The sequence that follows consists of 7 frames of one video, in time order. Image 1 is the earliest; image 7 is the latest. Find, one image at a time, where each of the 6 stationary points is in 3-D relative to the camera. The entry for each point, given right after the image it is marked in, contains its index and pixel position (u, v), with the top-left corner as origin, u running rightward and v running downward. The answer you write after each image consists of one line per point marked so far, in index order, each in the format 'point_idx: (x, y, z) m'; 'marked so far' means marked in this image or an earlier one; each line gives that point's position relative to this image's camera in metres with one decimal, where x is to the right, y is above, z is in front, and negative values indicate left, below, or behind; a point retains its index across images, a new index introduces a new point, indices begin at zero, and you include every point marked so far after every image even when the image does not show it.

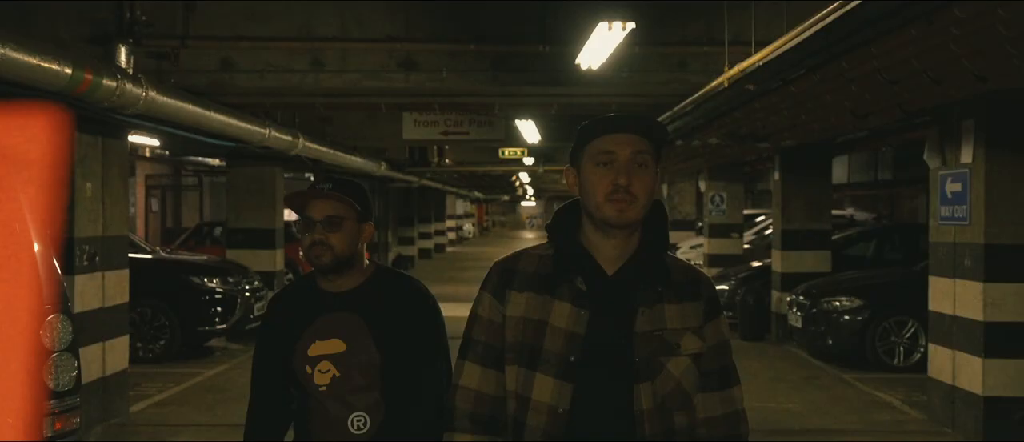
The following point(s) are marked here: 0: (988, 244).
0: (+3.7, -0.2, +8.1) m
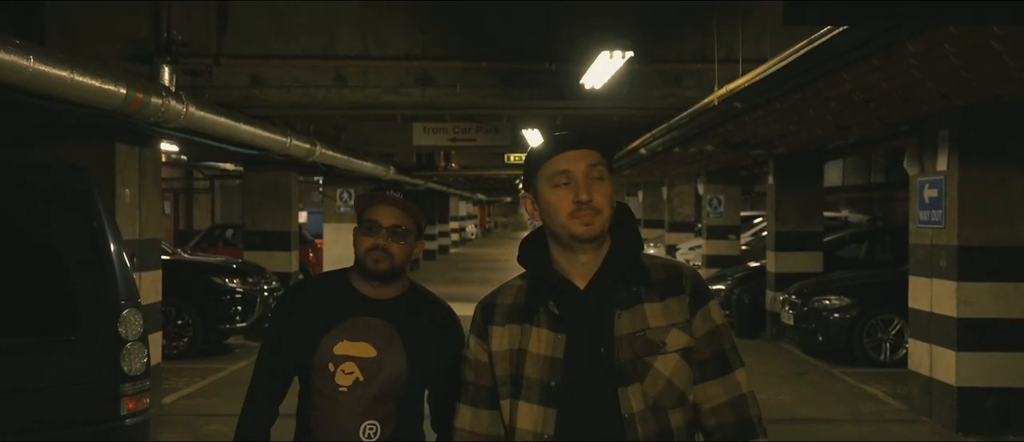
0: (+3.8, -0.2, +8.8) m
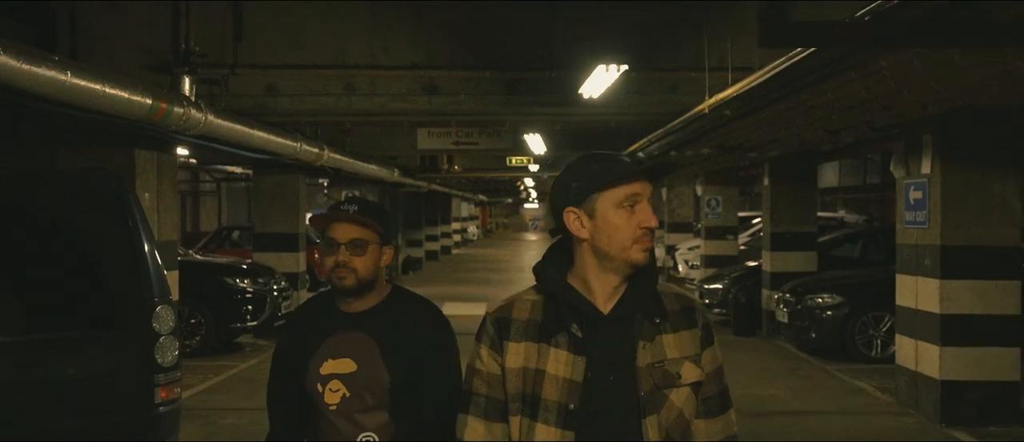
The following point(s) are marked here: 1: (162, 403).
0: (+3.8, -0.2, +9.2) m
1: (-1.9, -1.0, +5.7) m
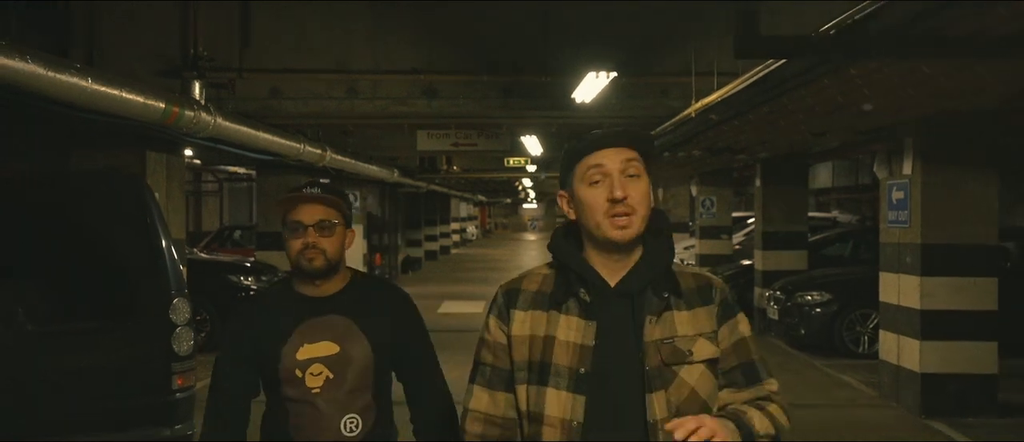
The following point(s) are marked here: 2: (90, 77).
0: (+3.8, -0.2, +9.6) m
1: (-1.9, -1.0, +6.0) m
2: (-2.7, +0.9, +6.7) m
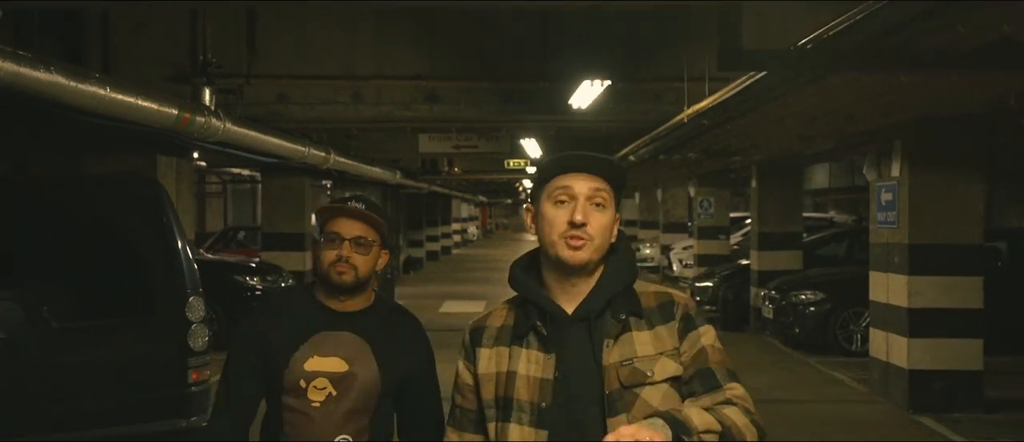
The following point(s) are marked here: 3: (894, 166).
0: (+3.8, -0.2, +9.9) m
1: (-1.9, -1.0, +6.3) m
2: (-2.7, +0.9, +7.0) m
3: (+3.7, +0.5, +10.2) m
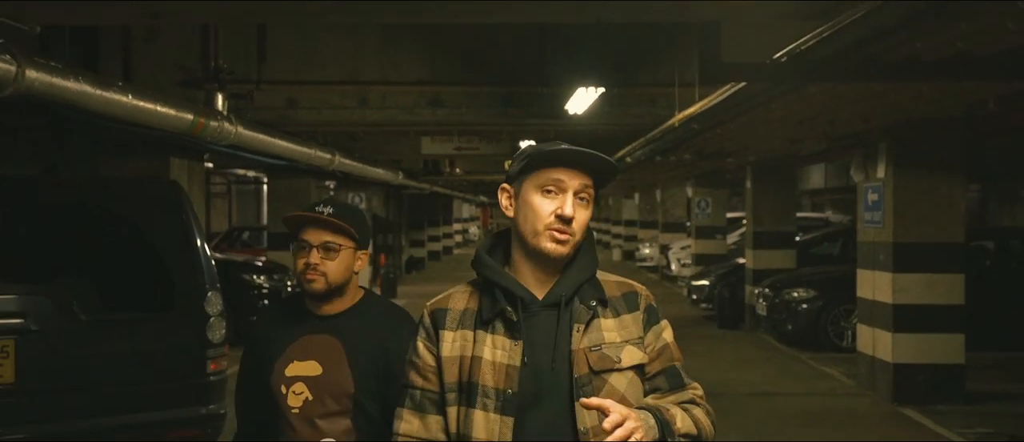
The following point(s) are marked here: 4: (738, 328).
0: (+3.8, -0.2, +10.3) m
1: (-1.9, -1.0, +6.7) m
2: (-2.7, +0.9, +7.4) m
3: (+3.7, +0.5, +10.6) m
4: (+3.7, -1.7, +17.0) m
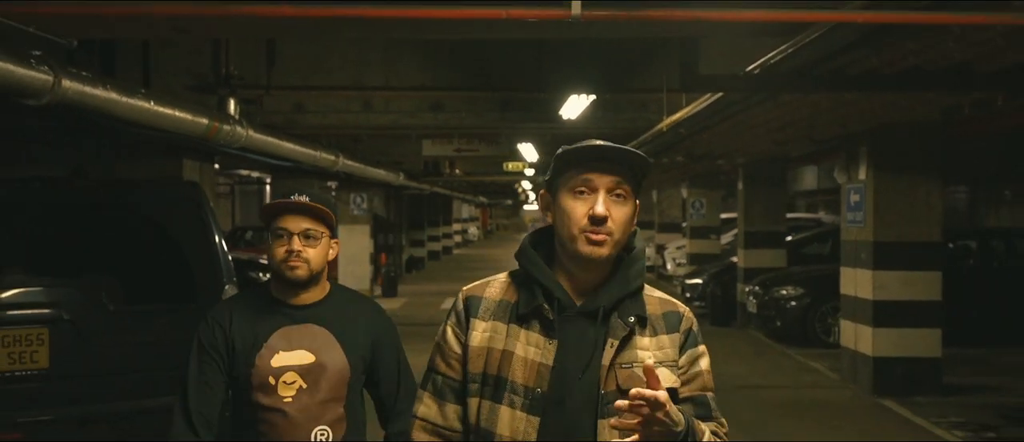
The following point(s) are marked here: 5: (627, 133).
0: (+3.8, -0.2, +10.8) m
1: (-1.9, -1.0, +7.2) m
2: (-2.8, +0.9, +7.9) m
3: (+3.7, +0.5, +11.1) m
4: (+3.6, -1.7, +17.4) m
5: (+1.5, +1.1, +13.2) m
